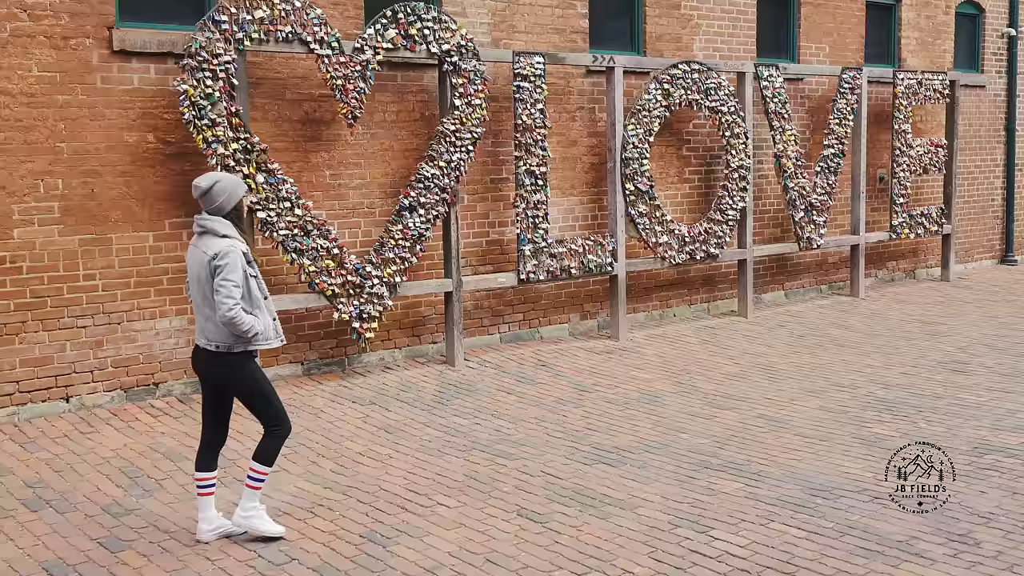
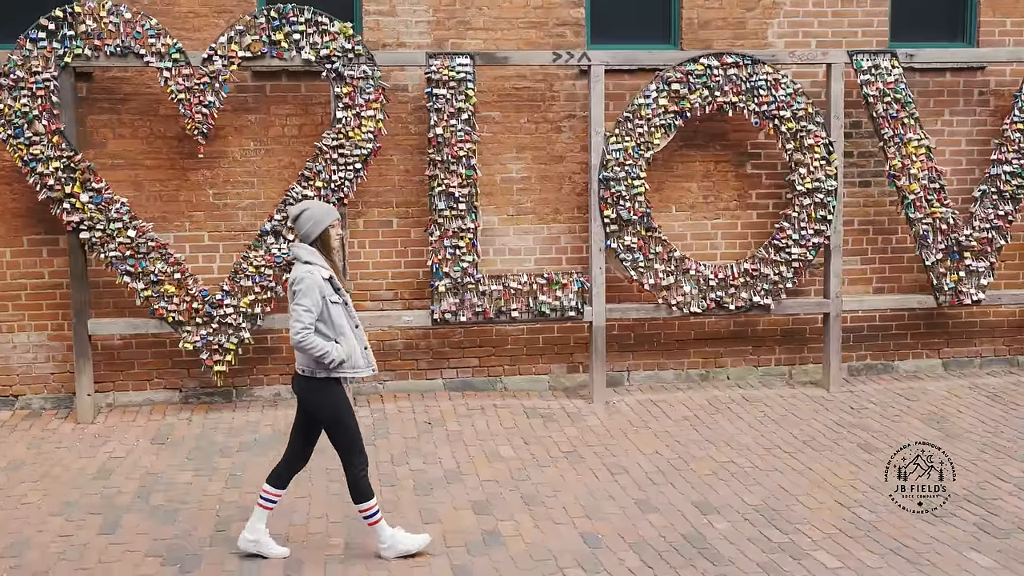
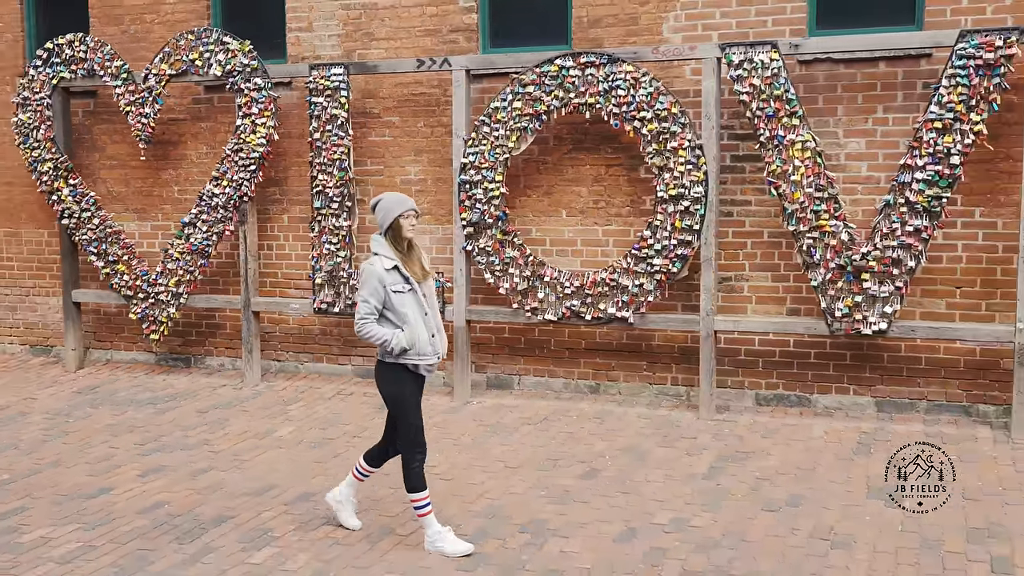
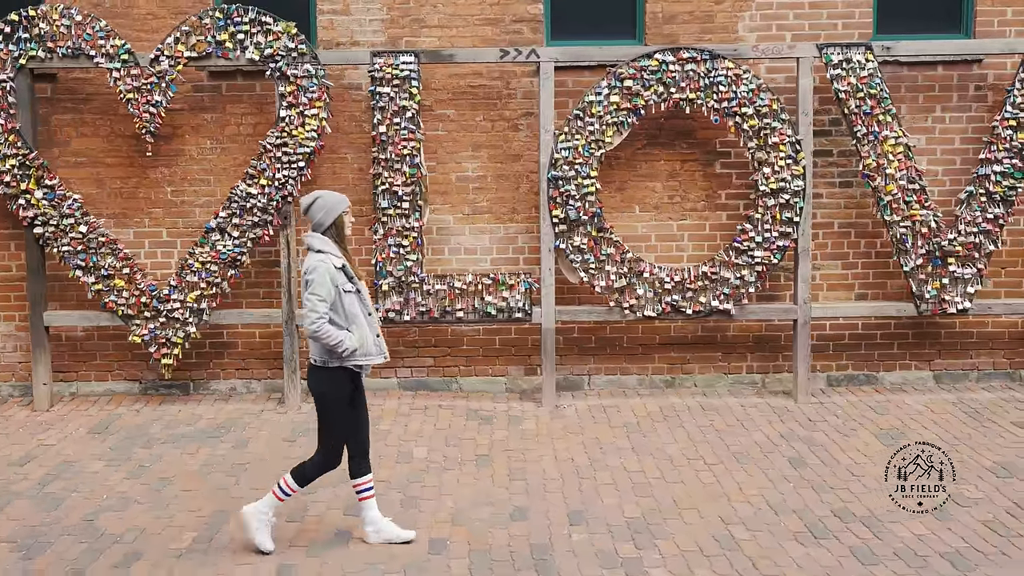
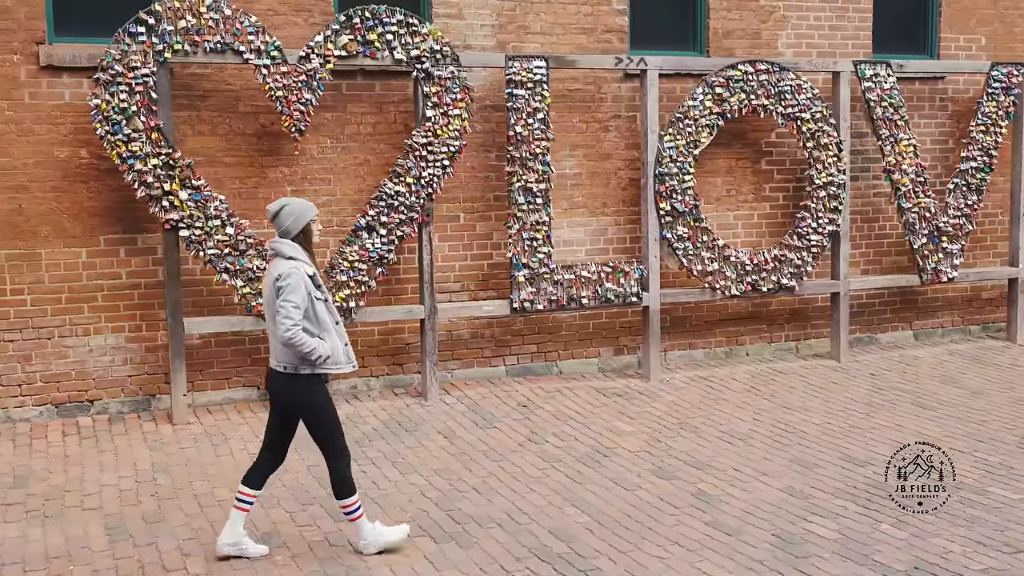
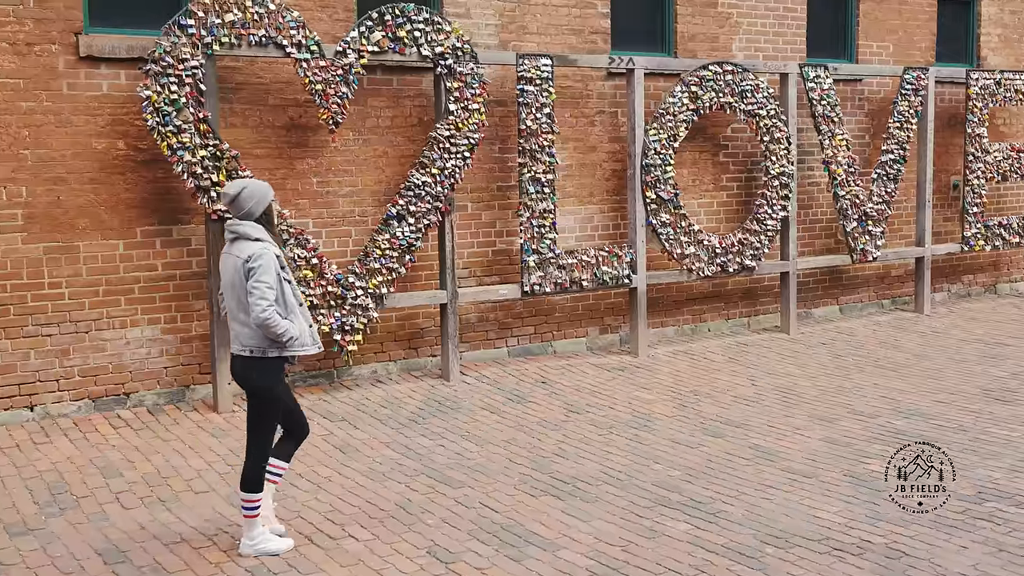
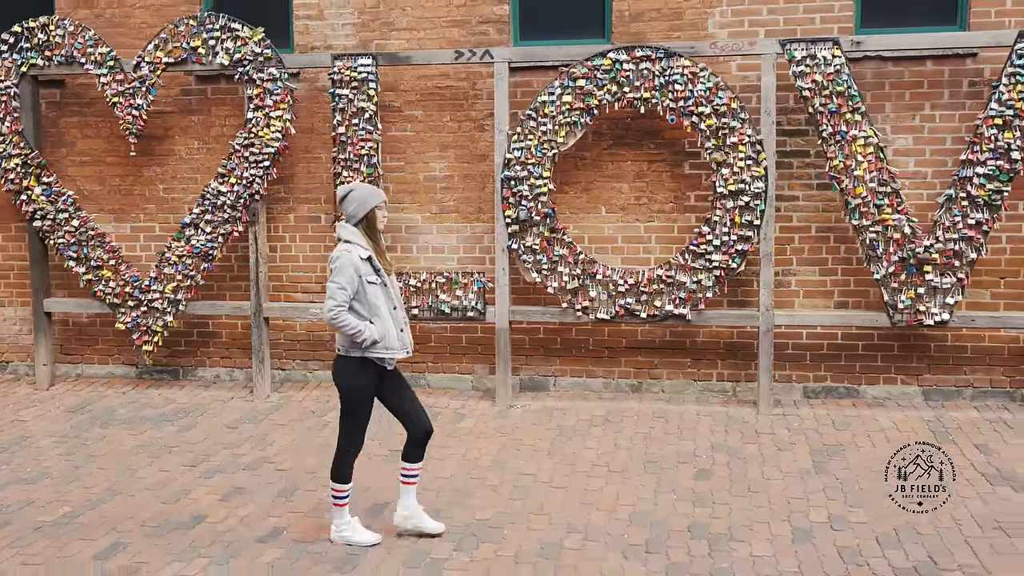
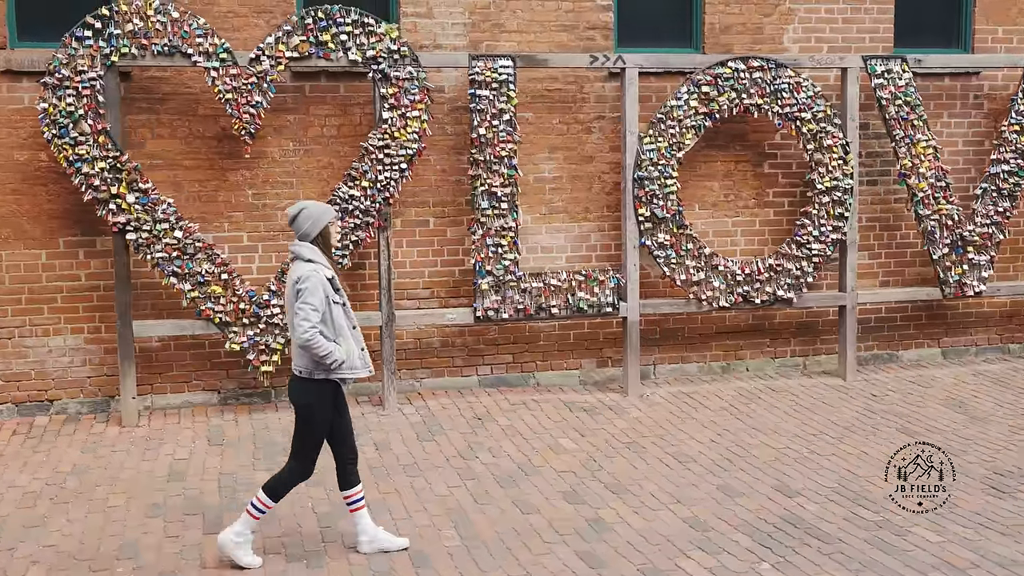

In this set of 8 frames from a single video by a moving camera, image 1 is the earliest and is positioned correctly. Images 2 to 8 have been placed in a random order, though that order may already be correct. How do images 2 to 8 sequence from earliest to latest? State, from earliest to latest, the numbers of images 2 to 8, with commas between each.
6, 5, 8, 2, 4, 7, 3
